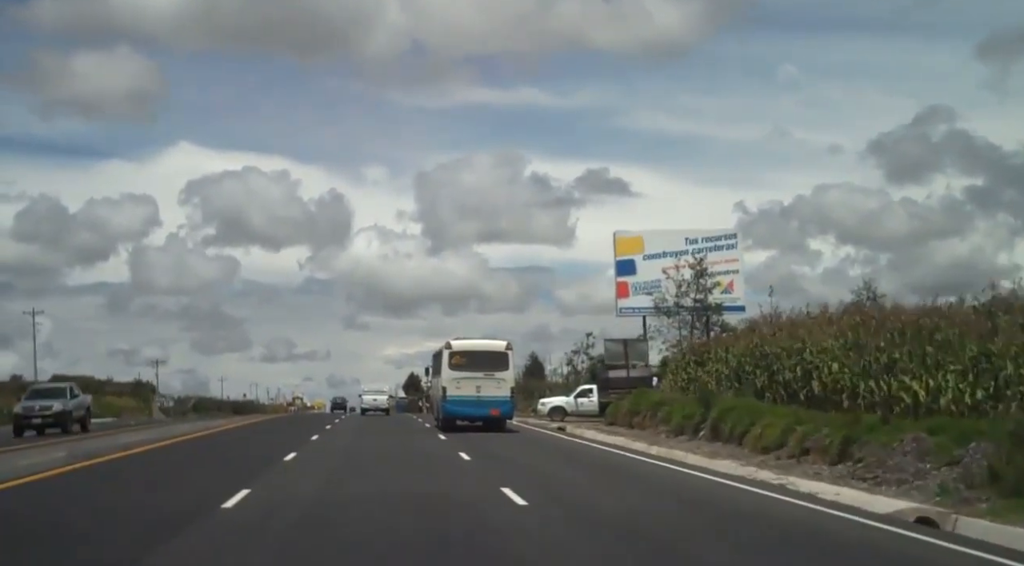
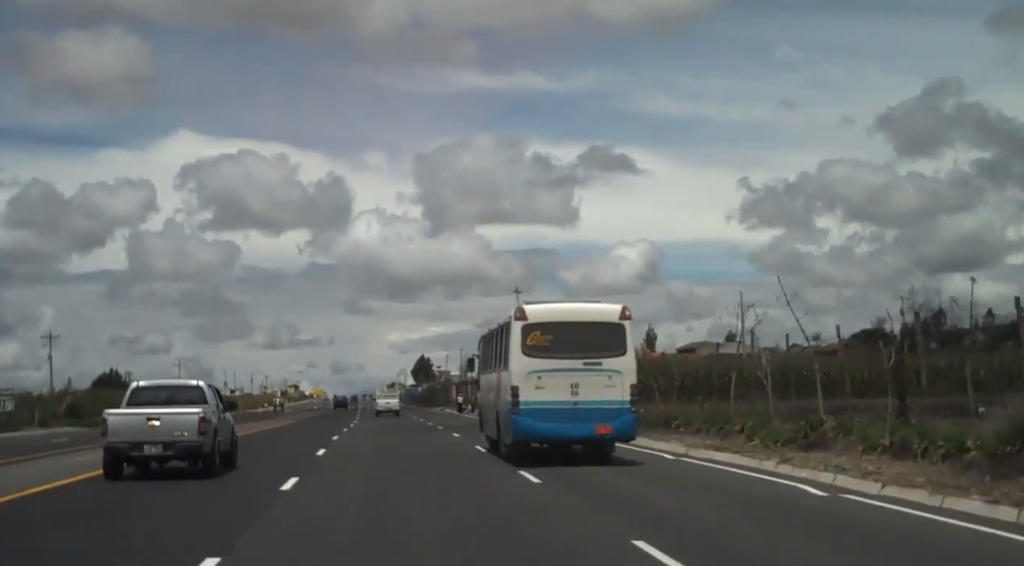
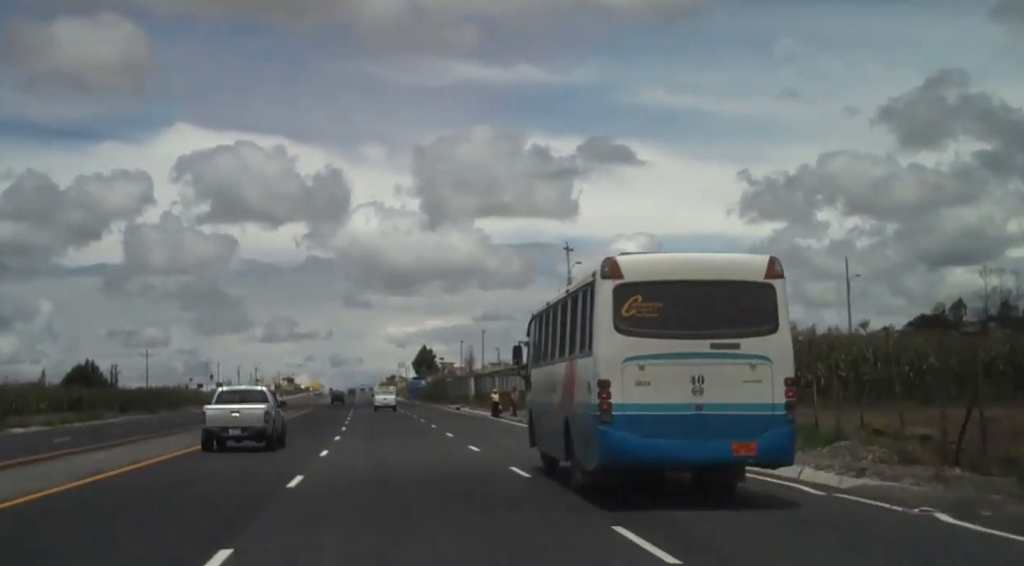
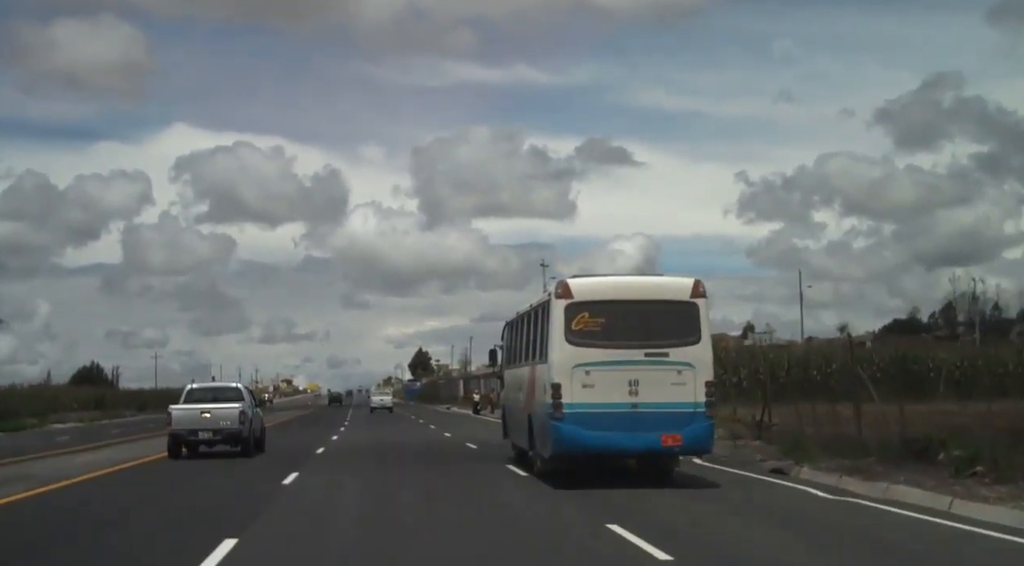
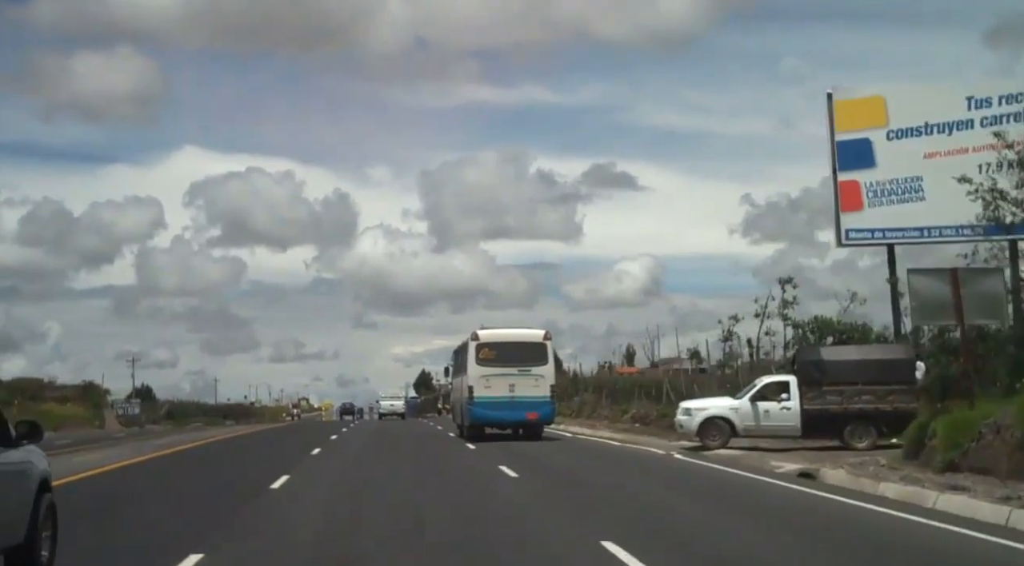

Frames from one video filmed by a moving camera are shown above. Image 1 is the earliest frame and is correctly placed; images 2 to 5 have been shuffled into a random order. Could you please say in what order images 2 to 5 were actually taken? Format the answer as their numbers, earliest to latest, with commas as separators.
5, 2, 4, 3
